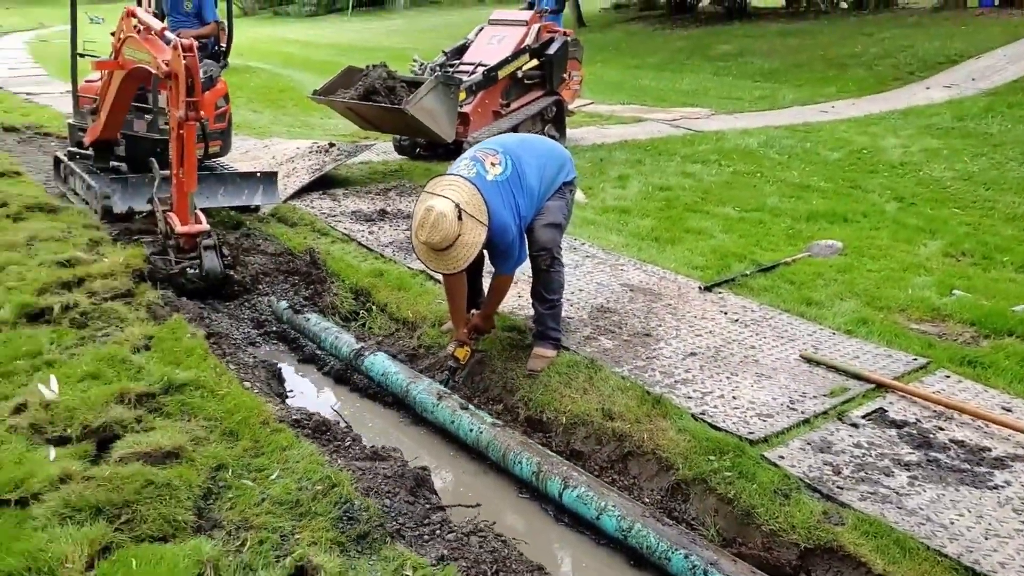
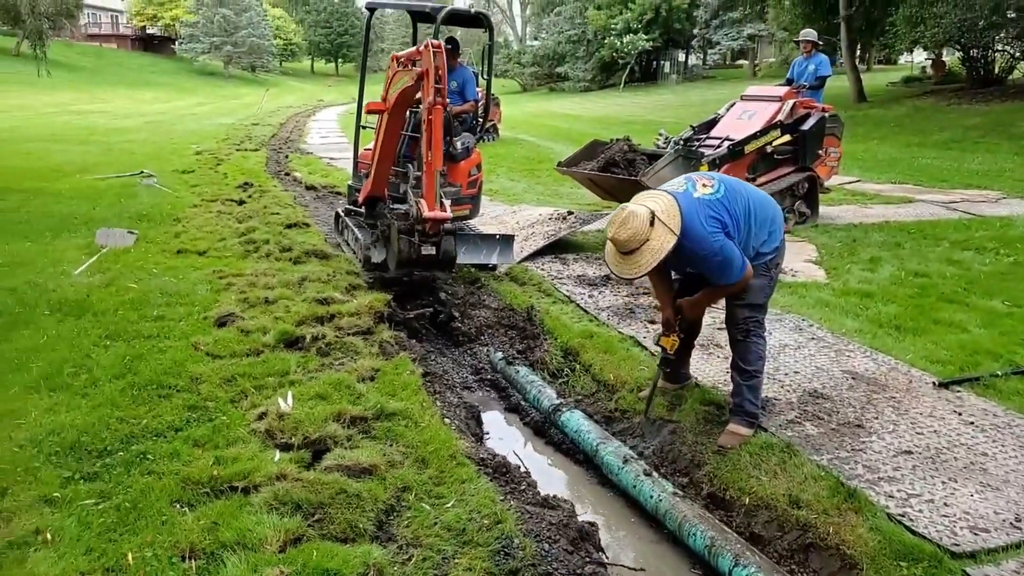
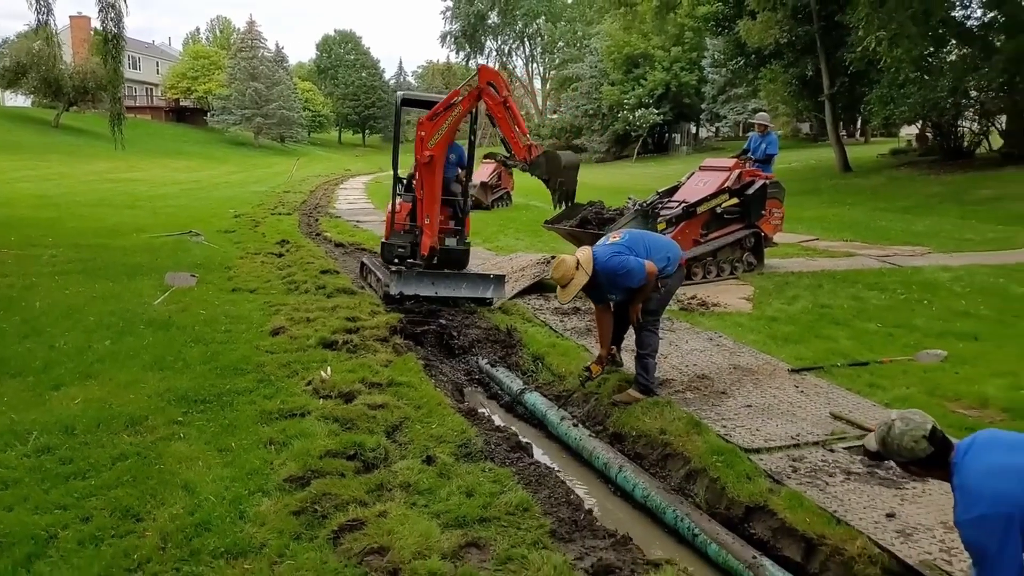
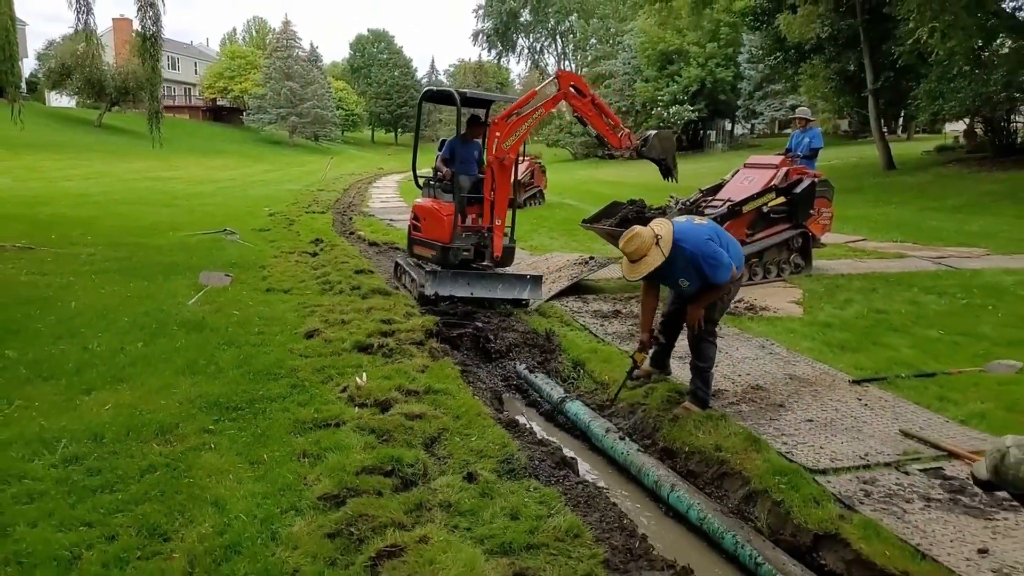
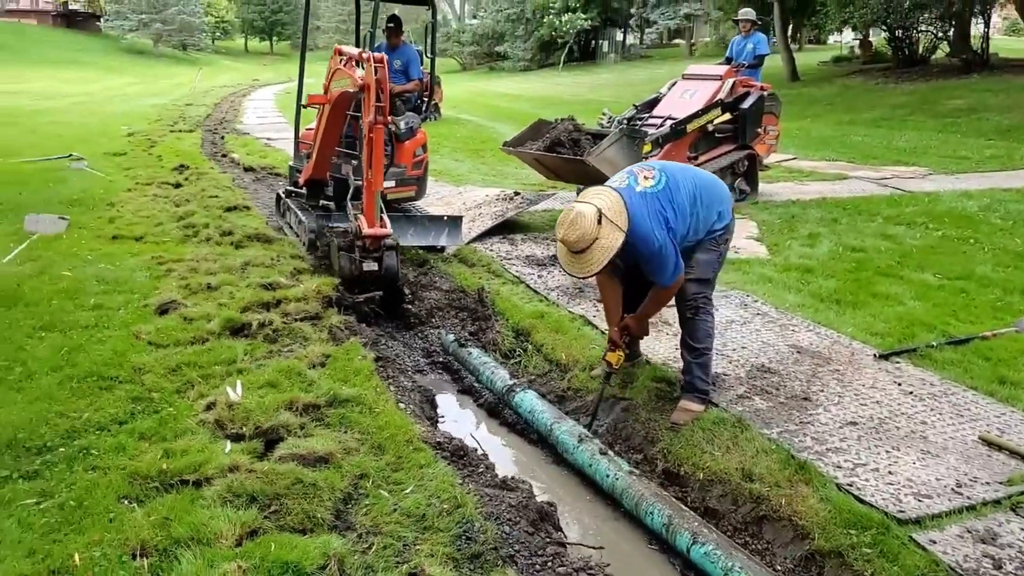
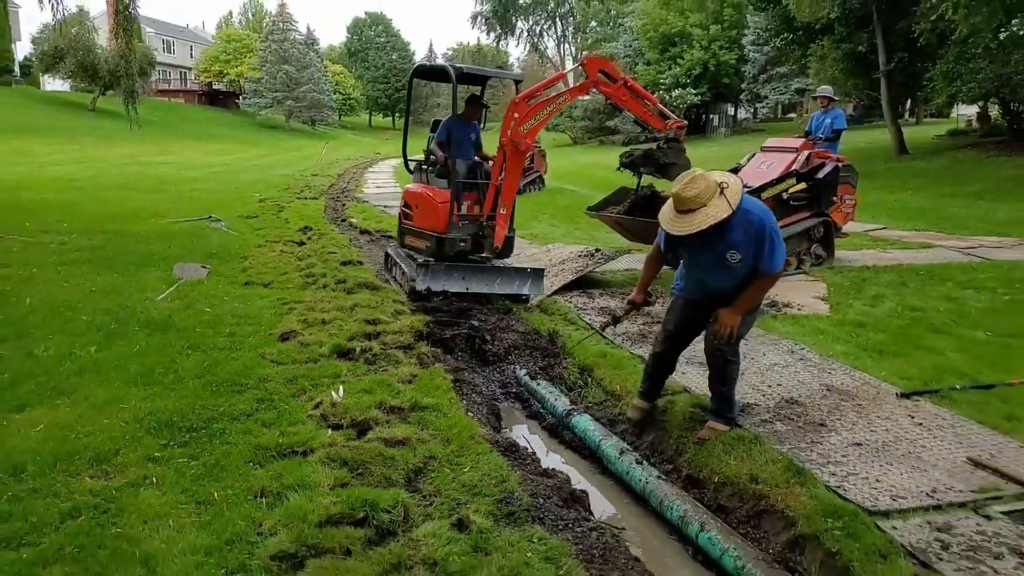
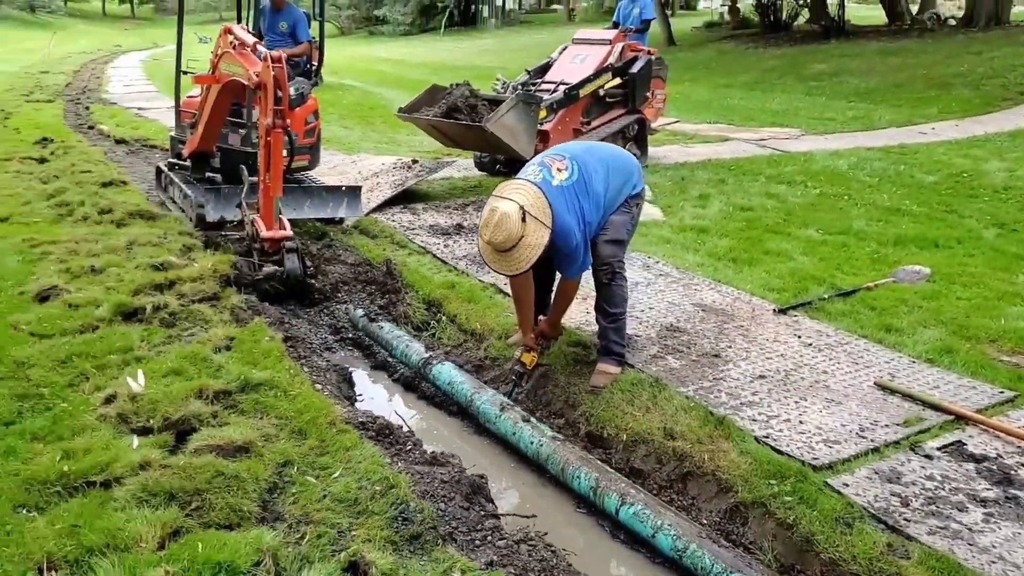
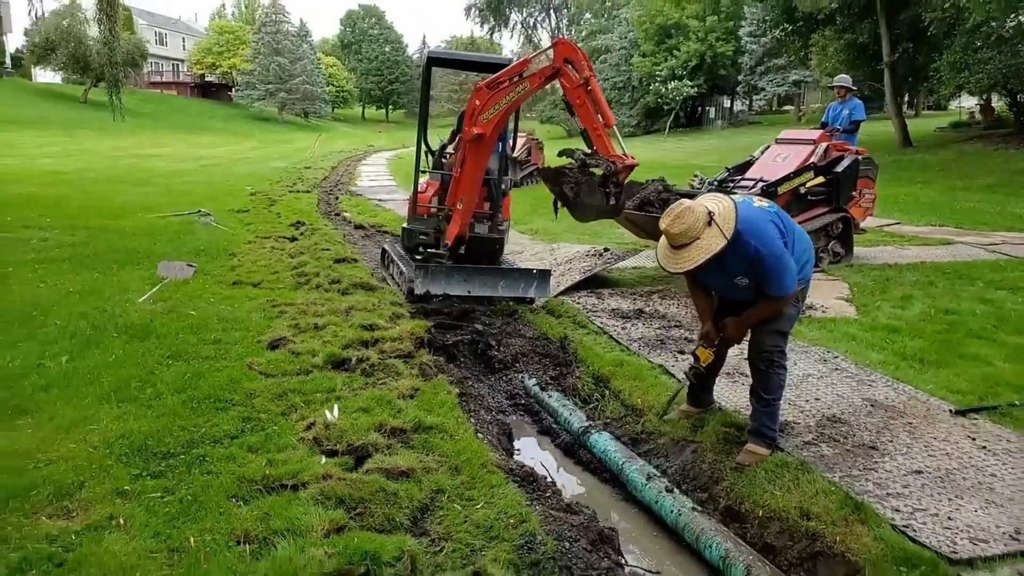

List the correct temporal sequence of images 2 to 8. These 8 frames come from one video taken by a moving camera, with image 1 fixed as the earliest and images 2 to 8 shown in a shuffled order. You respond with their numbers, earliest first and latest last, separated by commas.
7, 5, 2, 8, 6, 4, 3
